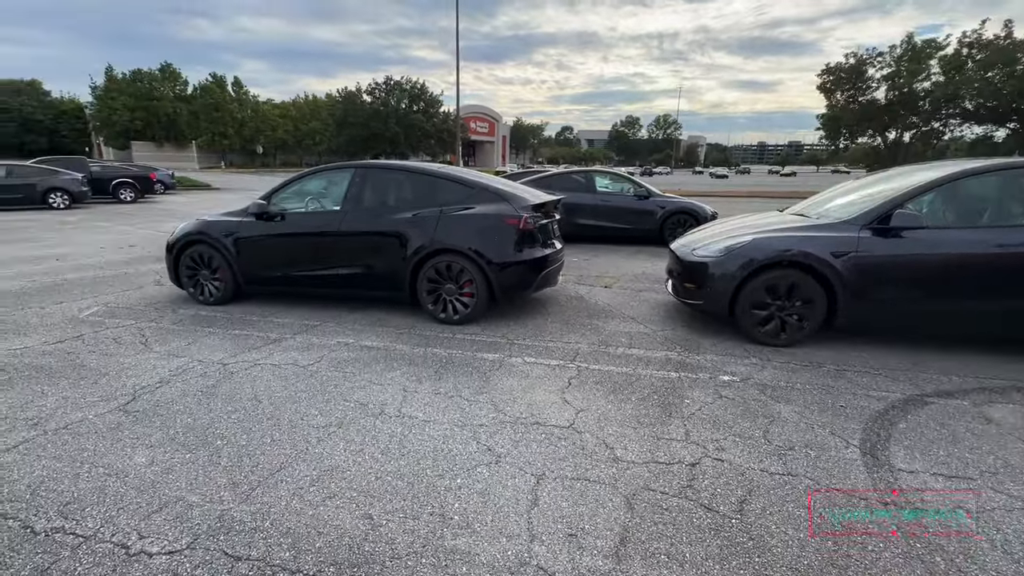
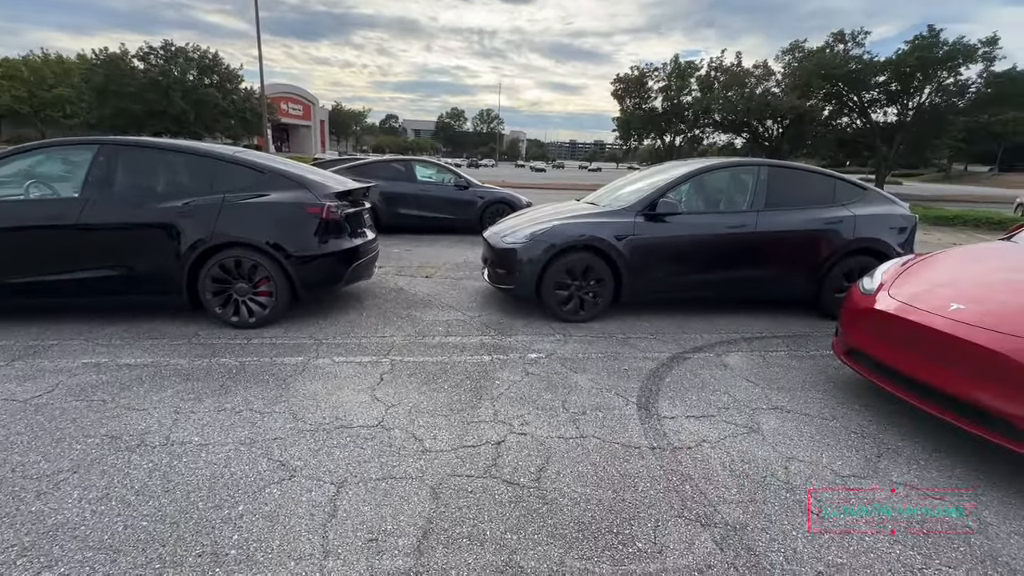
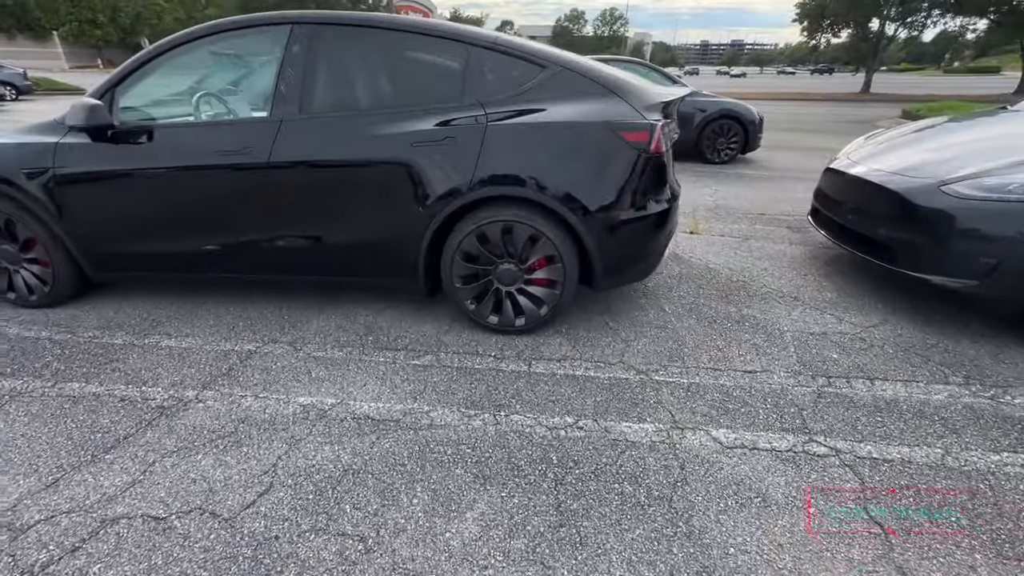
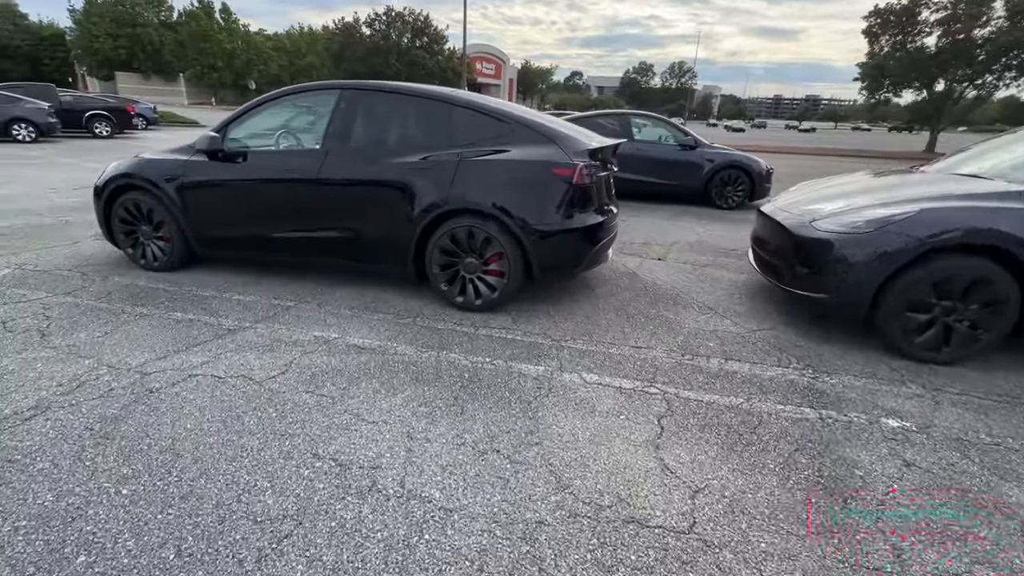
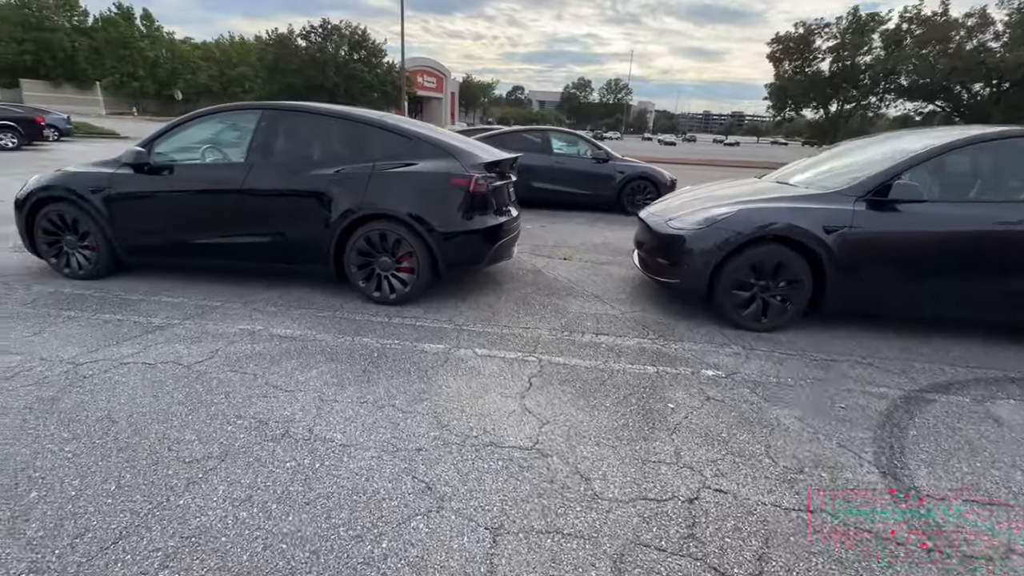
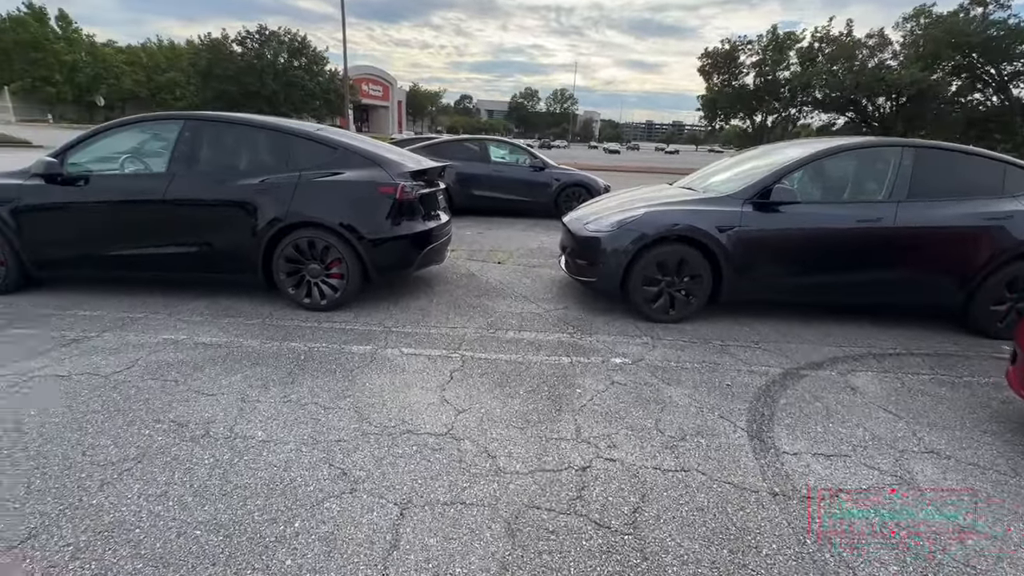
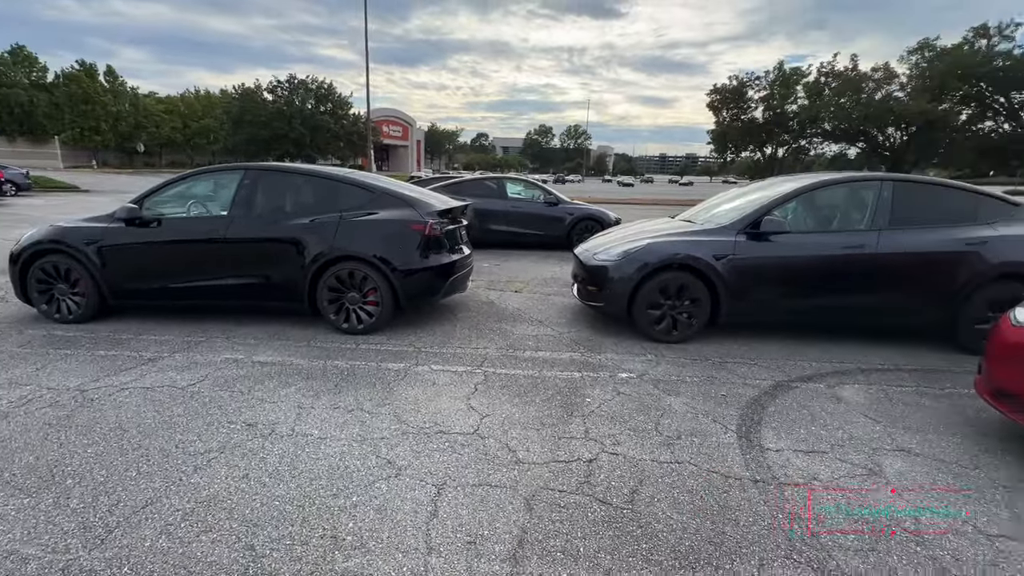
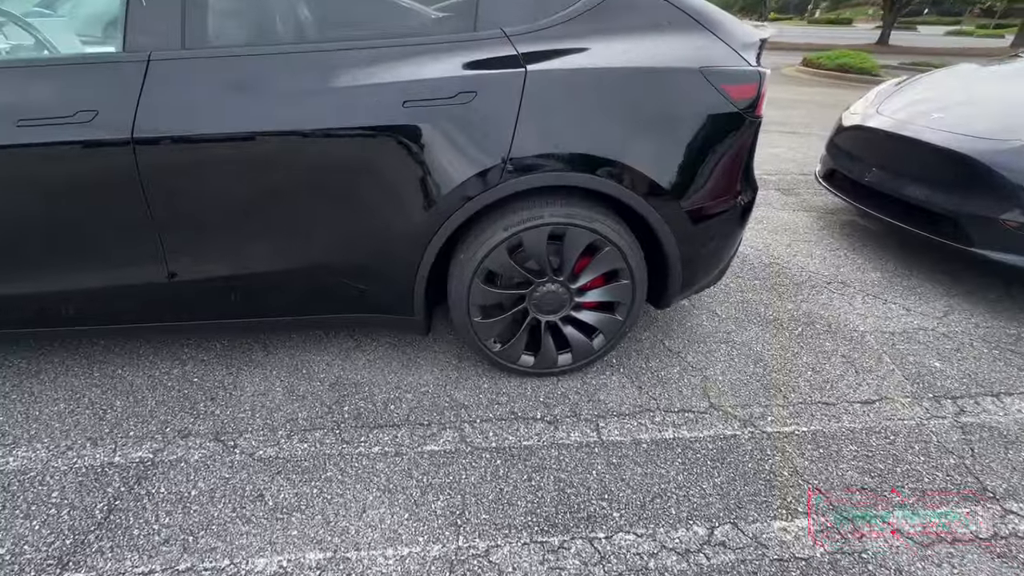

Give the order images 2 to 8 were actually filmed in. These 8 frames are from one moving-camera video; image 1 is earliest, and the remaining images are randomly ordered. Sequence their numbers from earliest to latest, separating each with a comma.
7, 2, 6, 5, 4, 3, 8
